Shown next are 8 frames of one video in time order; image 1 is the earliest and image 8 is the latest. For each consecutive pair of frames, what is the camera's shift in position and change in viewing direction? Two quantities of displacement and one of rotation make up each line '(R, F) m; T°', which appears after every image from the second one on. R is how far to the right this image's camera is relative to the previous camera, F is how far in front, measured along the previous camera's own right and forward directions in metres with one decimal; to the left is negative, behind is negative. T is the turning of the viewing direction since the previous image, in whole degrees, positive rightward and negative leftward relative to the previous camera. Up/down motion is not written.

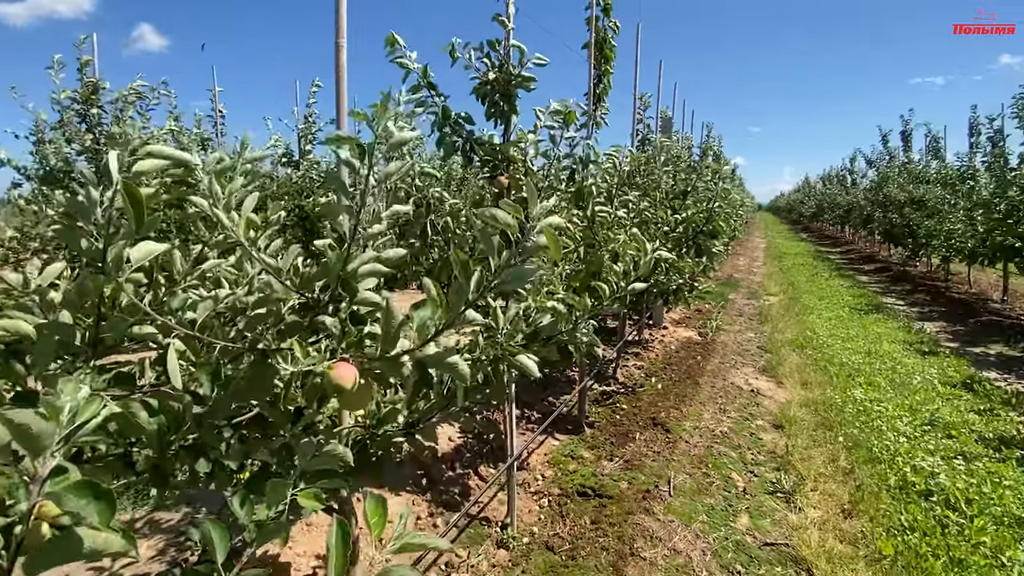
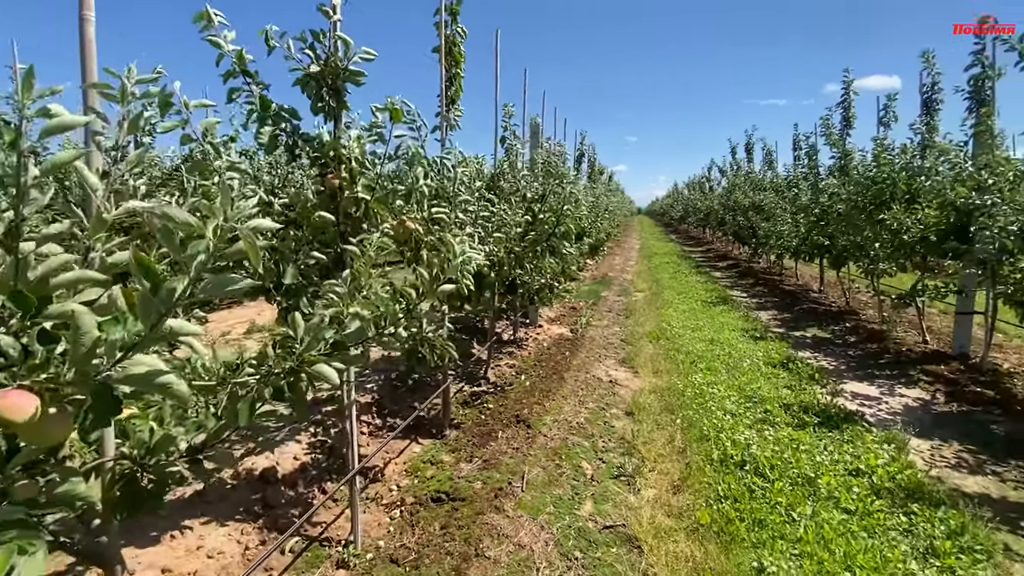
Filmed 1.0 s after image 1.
(+0.4, 0.0) m; +12°
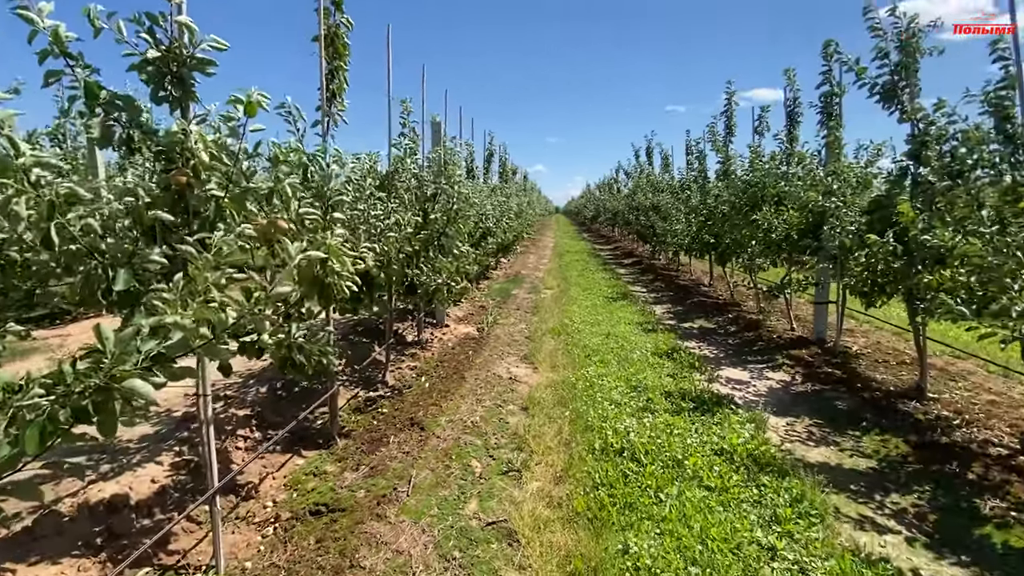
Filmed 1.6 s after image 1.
(+0.3, 0.0) m; +9°
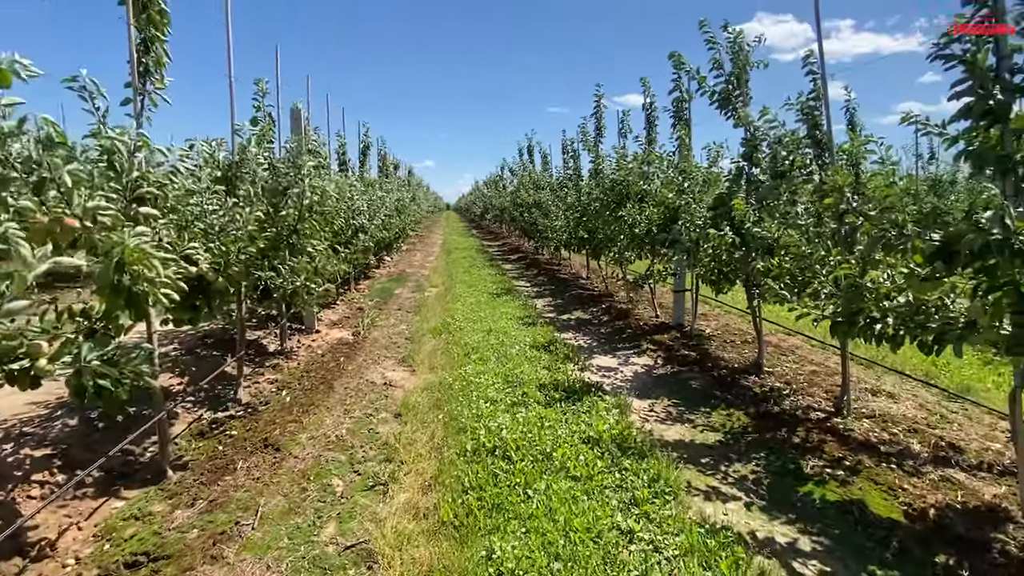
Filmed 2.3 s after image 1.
(+0.3, +0.1) m; +12°
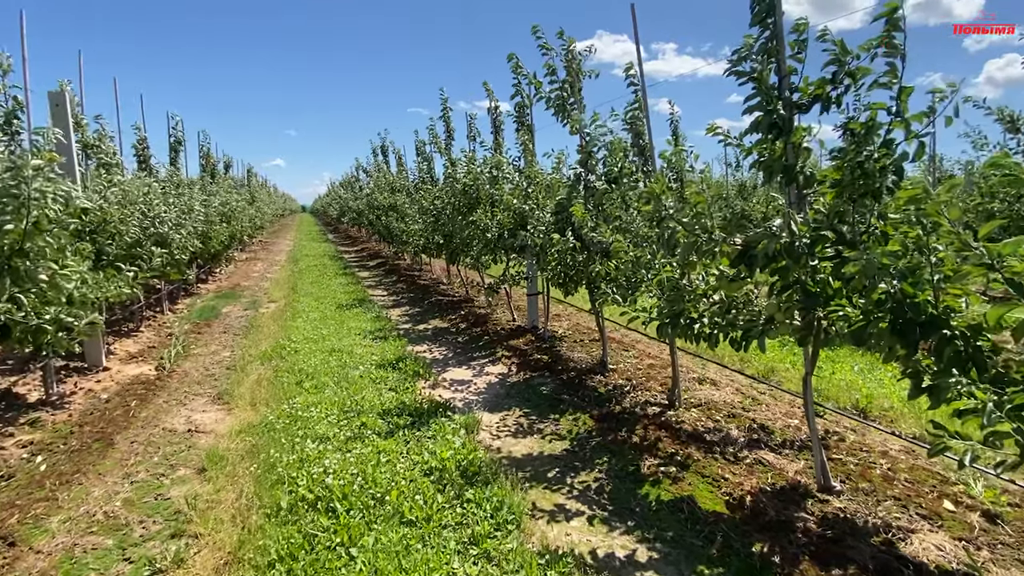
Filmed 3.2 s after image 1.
(+0.4, +0.4) m; +15°
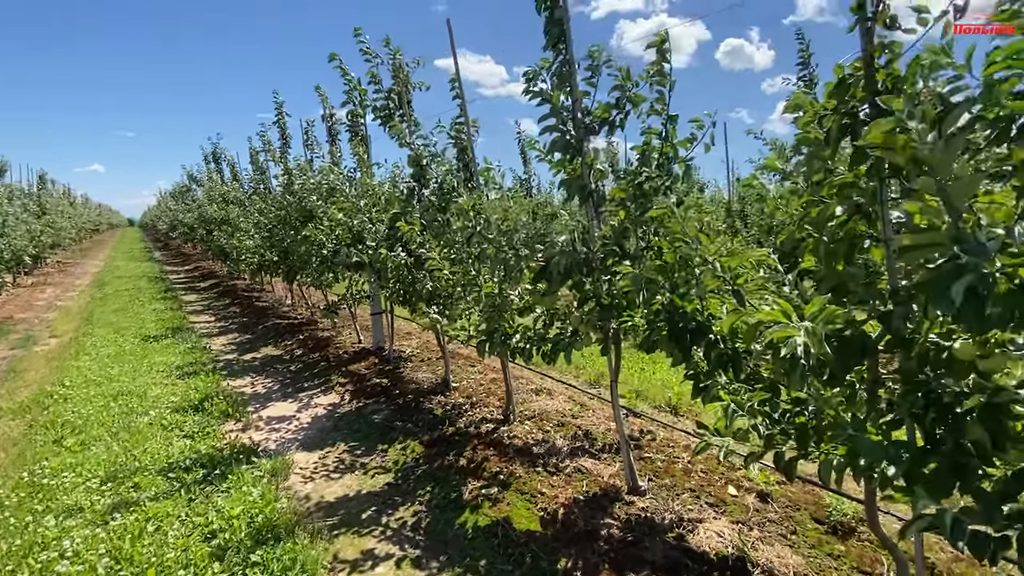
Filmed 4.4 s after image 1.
(+0.6, +0.1) m; +15°
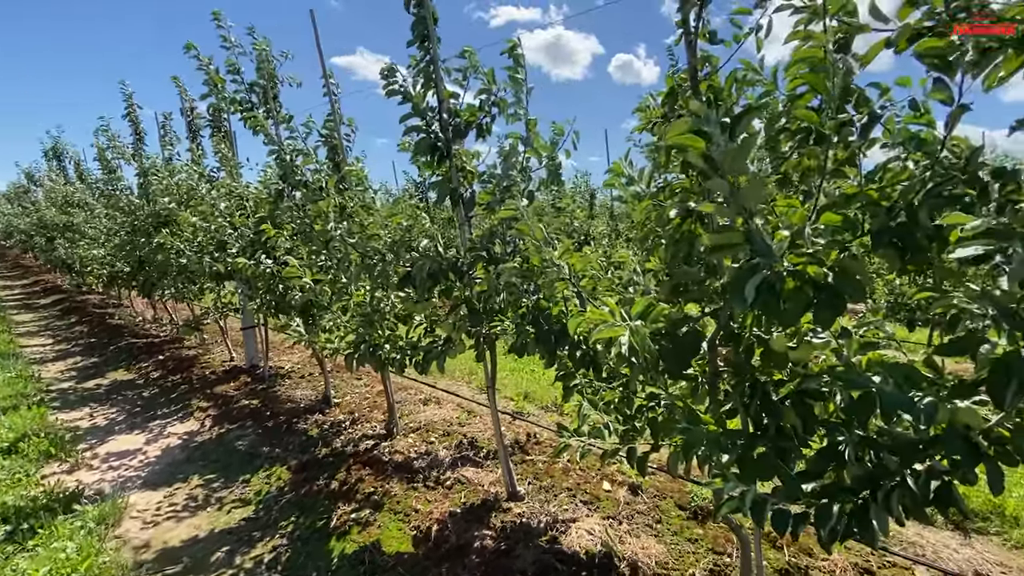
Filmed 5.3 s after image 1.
(+0.3, +0.1) m; +11°
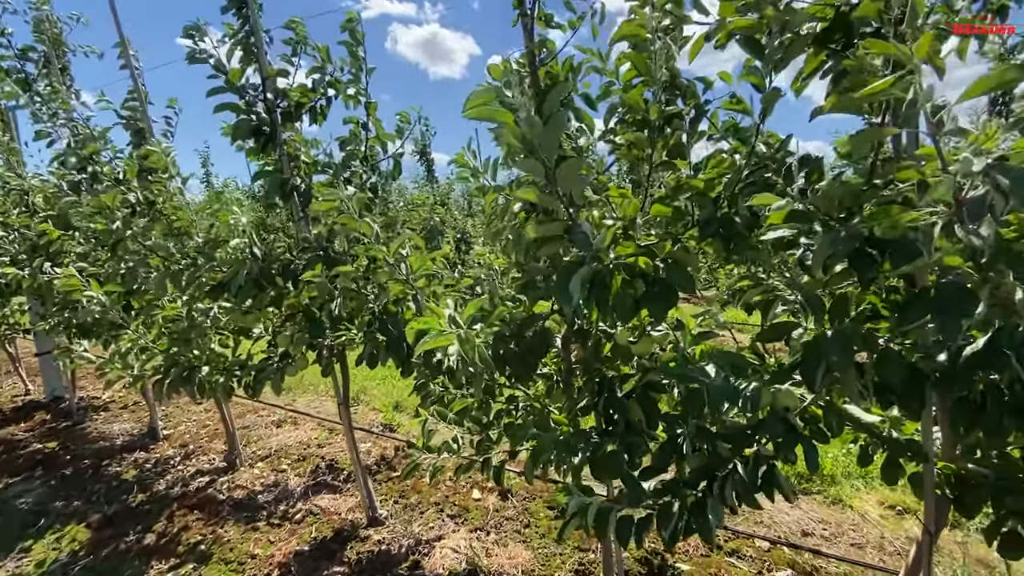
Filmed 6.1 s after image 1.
(+0.3, +0.2) m; +13°
